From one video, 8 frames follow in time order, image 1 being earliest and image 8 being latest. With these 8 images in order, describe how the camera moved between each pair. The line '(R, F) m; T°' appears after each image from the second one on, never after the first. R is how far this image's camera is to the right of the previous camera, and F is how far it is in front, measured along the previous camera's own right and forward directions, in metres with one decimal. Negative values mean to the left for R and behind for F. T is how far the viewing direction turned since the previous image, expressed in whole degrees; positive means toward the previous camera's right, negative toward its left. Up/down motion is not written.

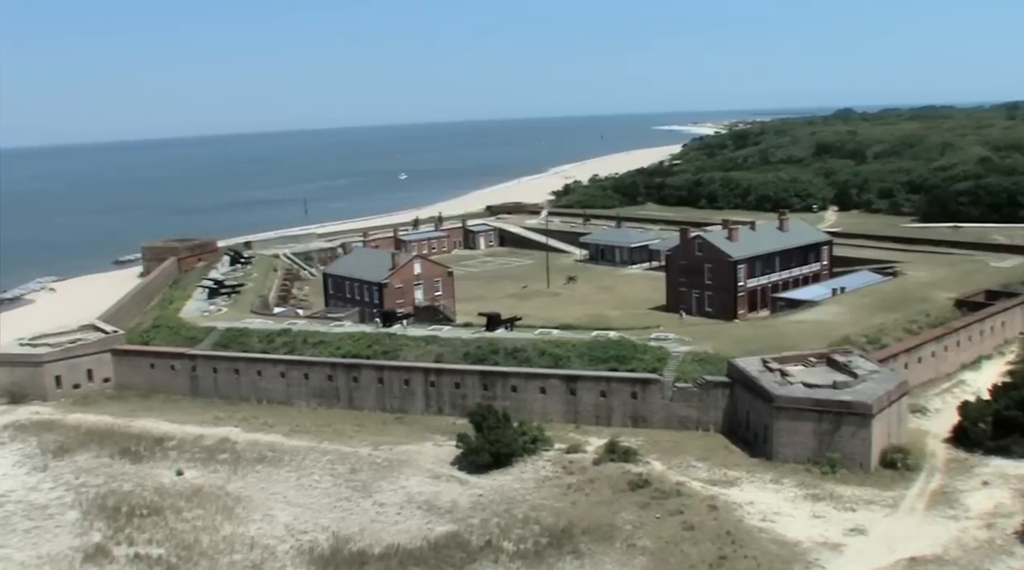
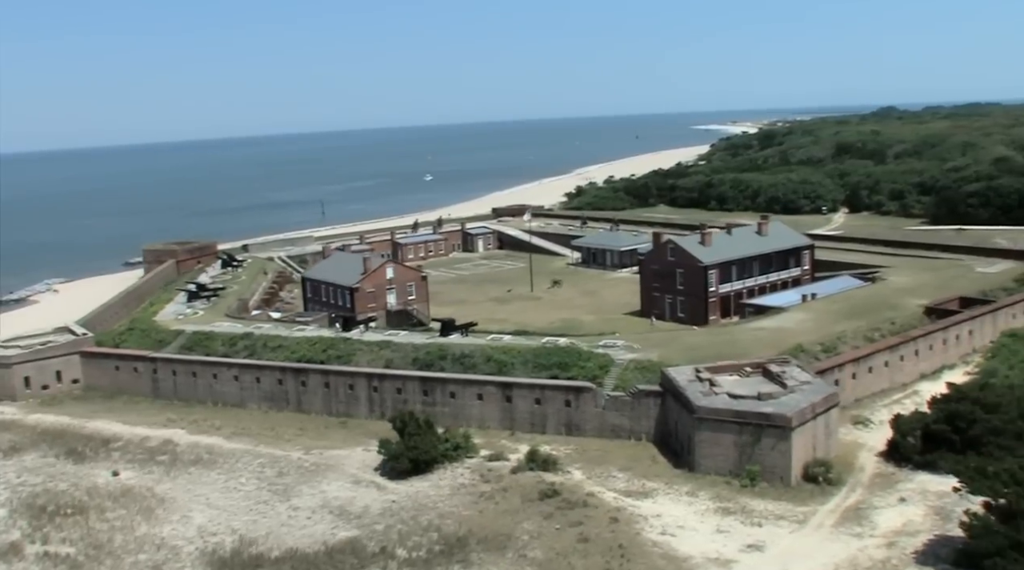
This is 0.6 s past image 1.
(+3.4, 0.0) m; -3°
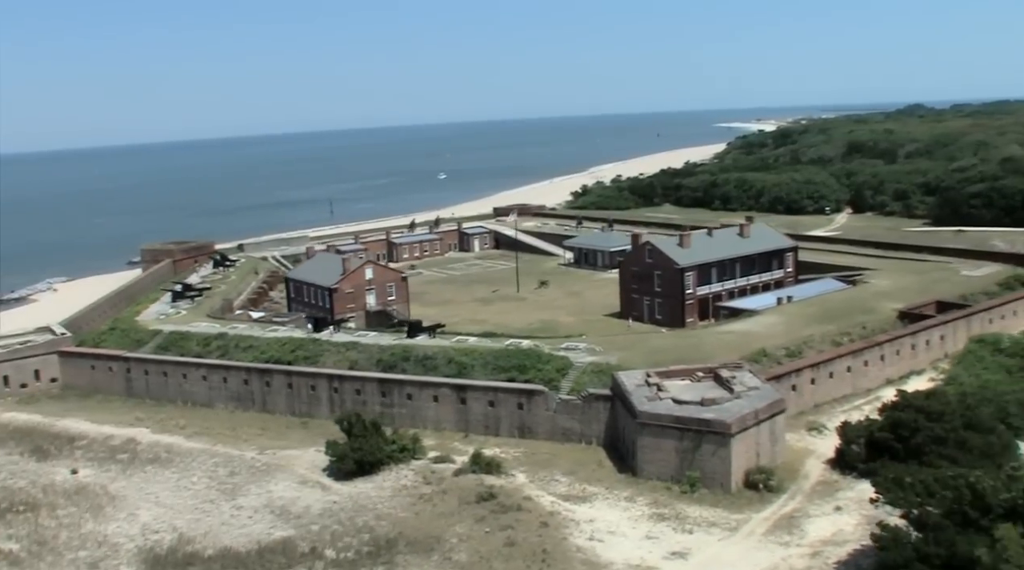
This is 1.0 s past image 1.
(+2.3, -0.1) m; -2°
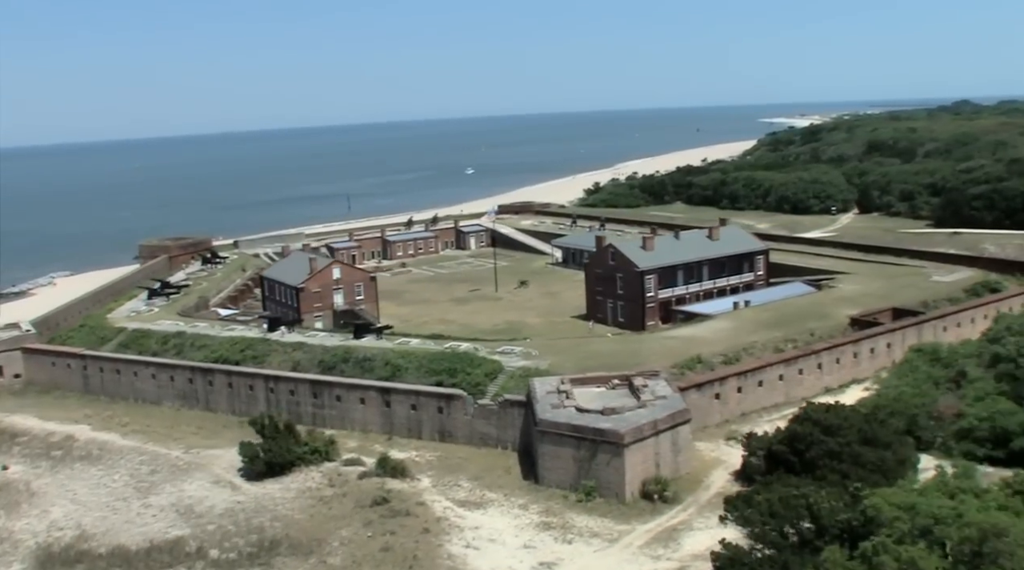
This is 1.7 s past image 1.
(+4.0, 0.0) m; -4°
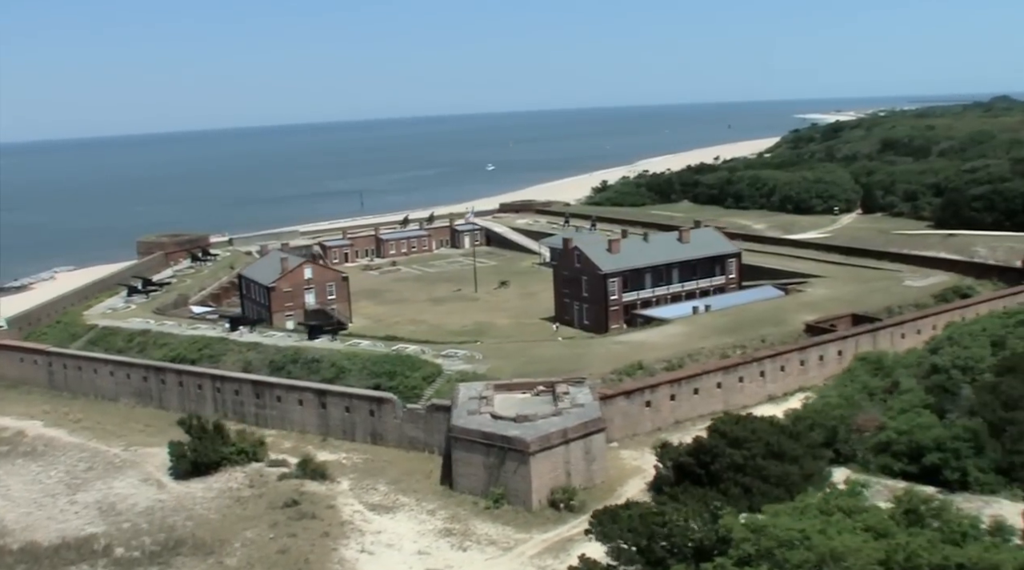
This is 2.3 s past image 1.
(+3.4, 0.0) m; -3°
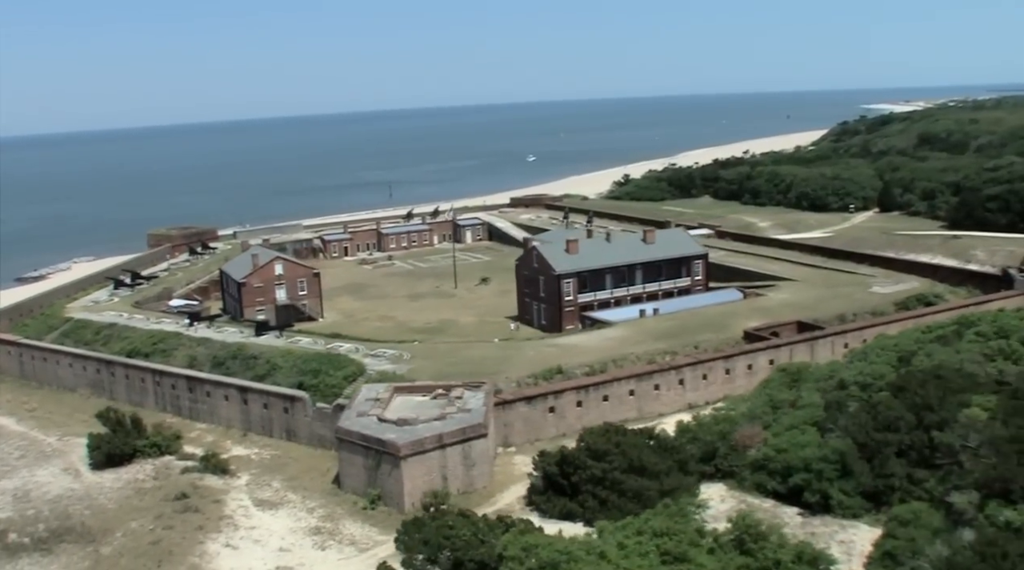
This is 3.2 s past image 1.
(+5.1, 0.0) m; -5°
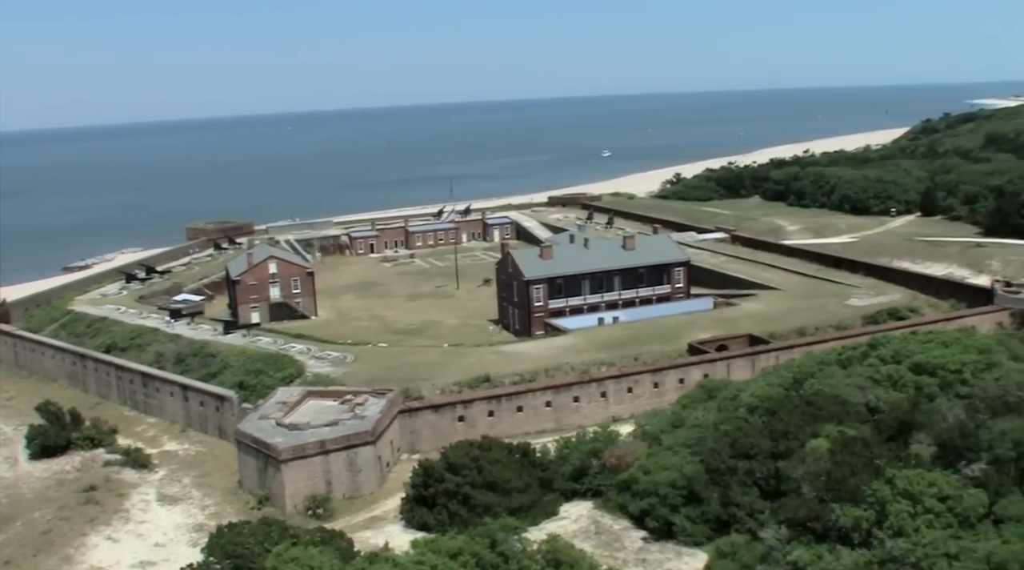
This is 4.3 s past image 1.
(+6.1, +0.1) m; -7°
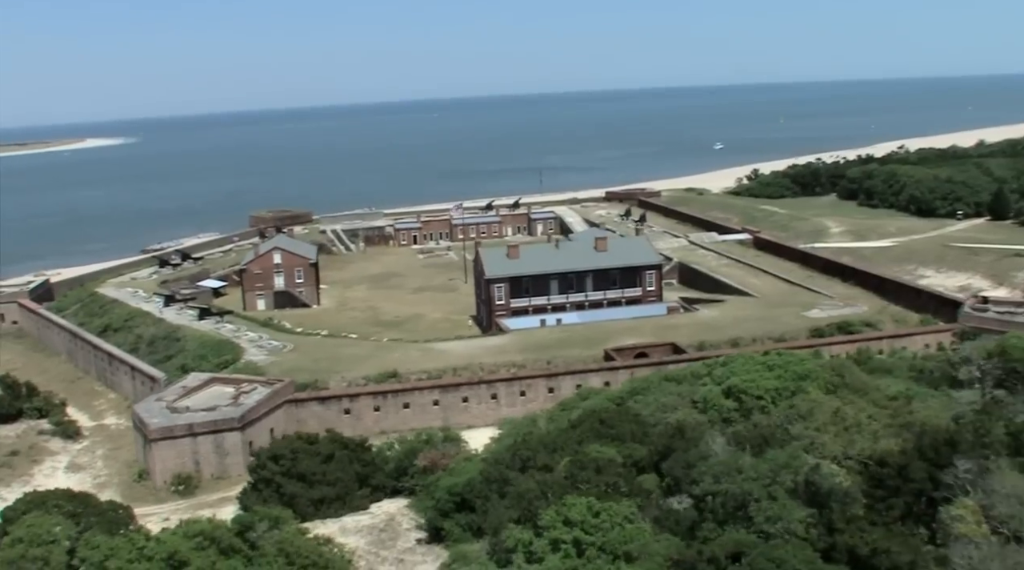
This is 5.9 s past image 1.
(+8.7, +0.4) m; -11°
